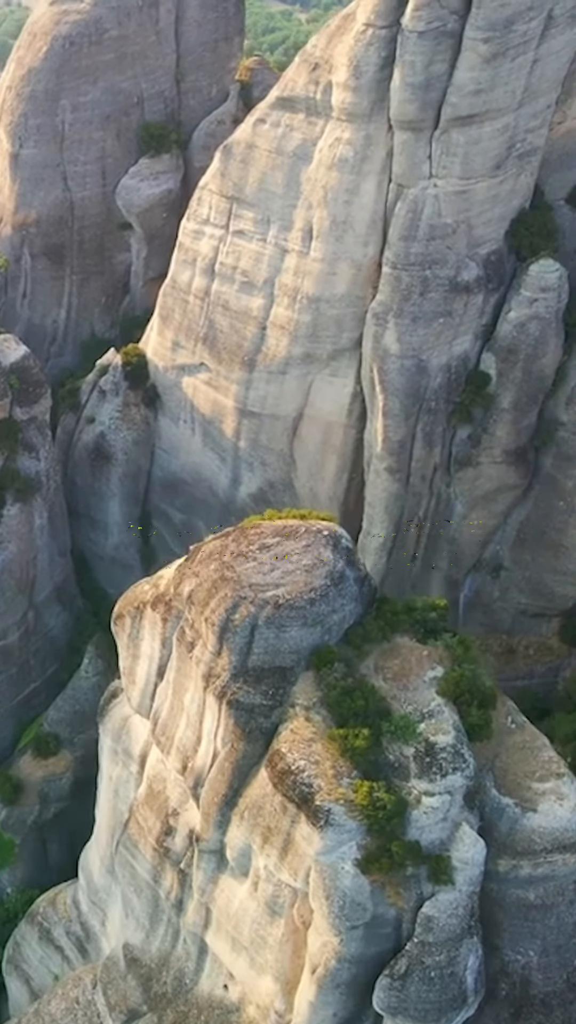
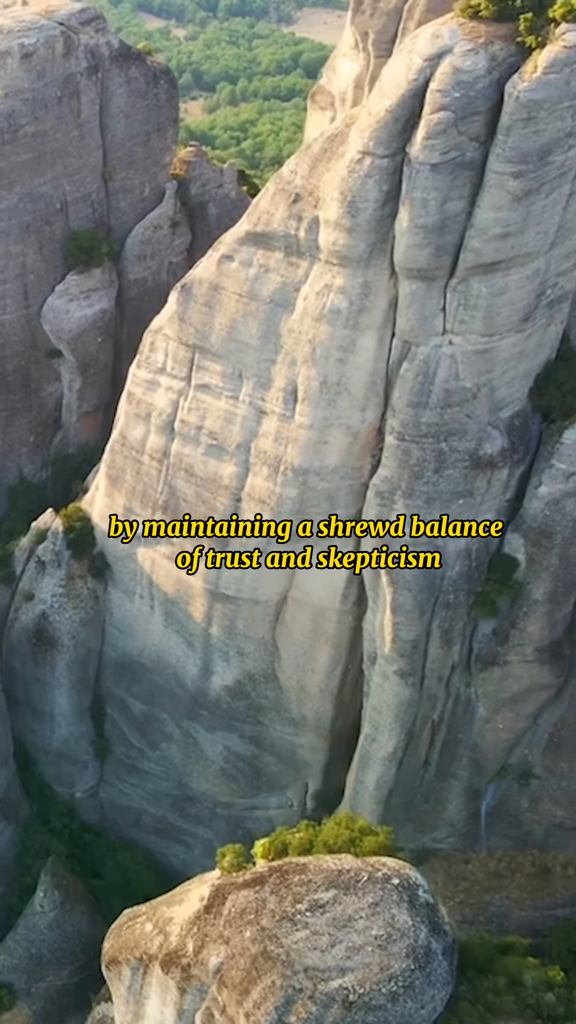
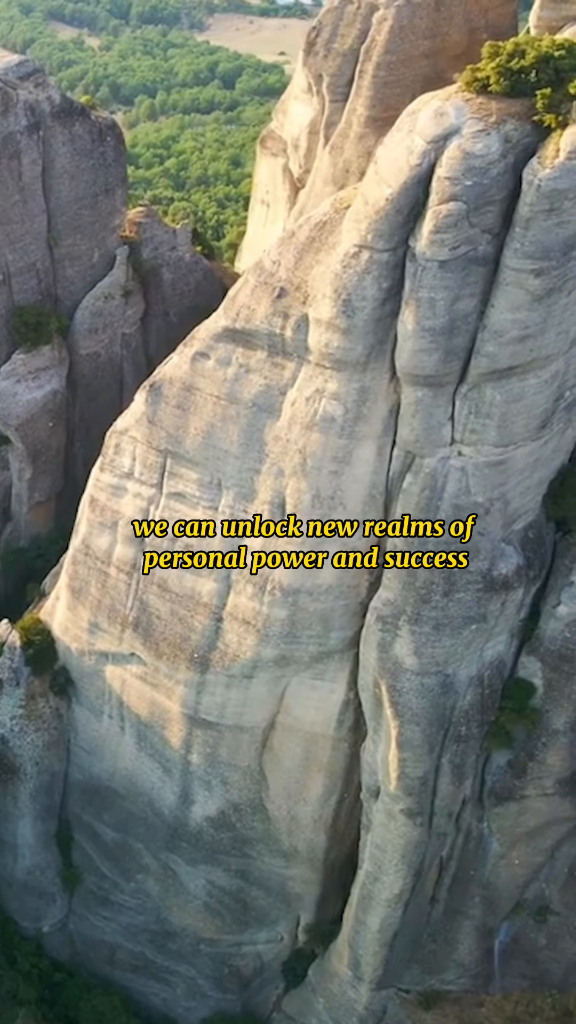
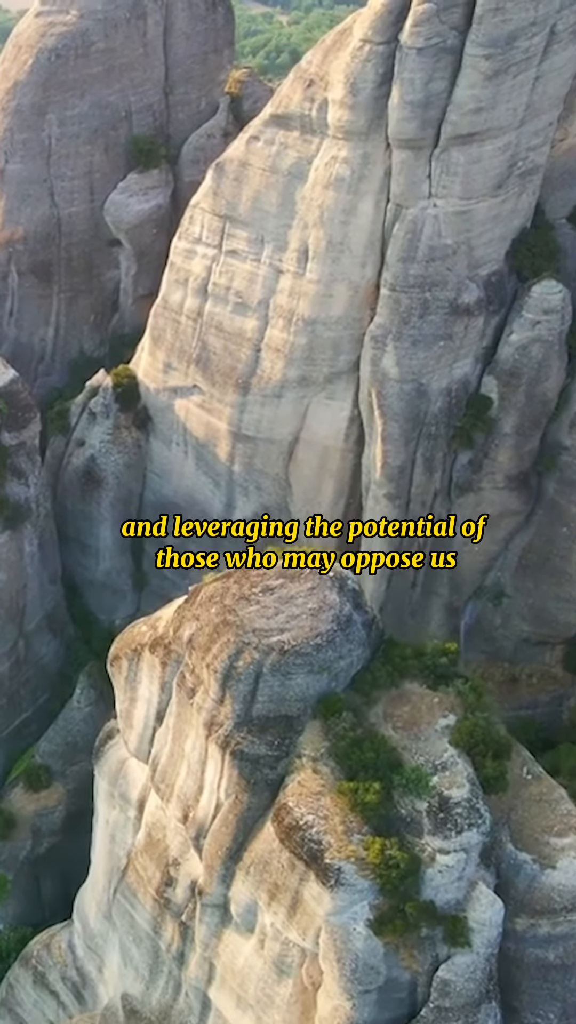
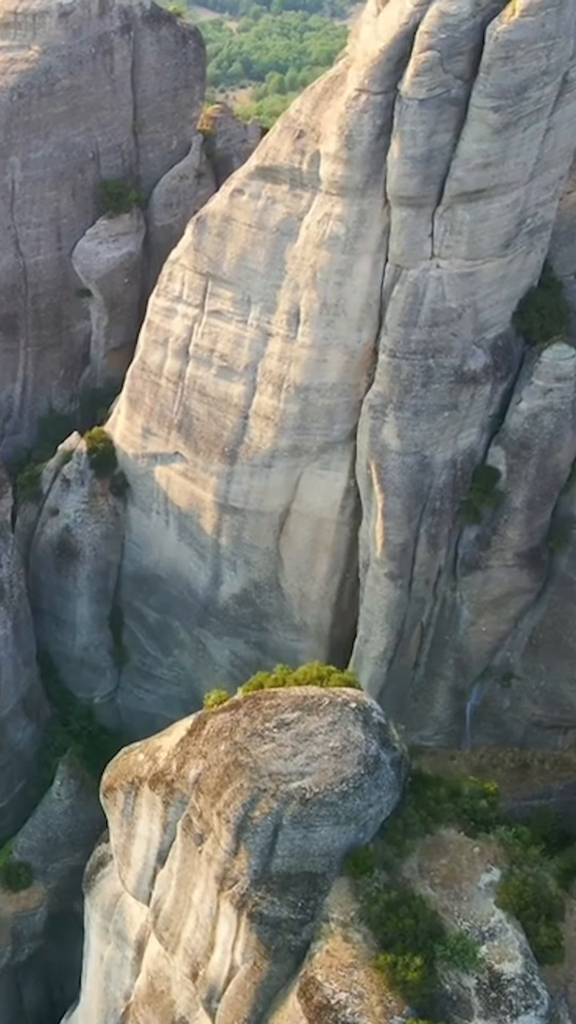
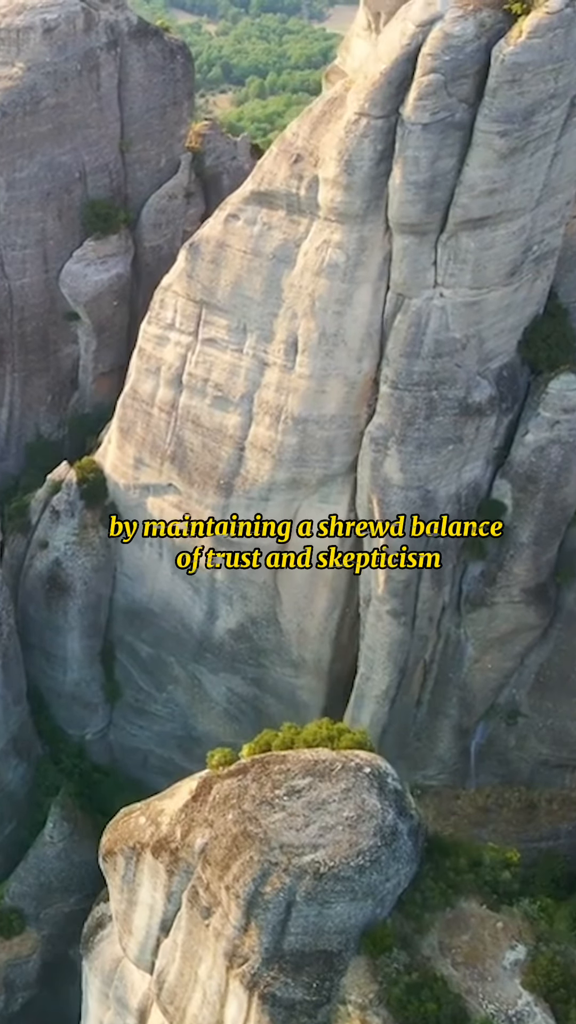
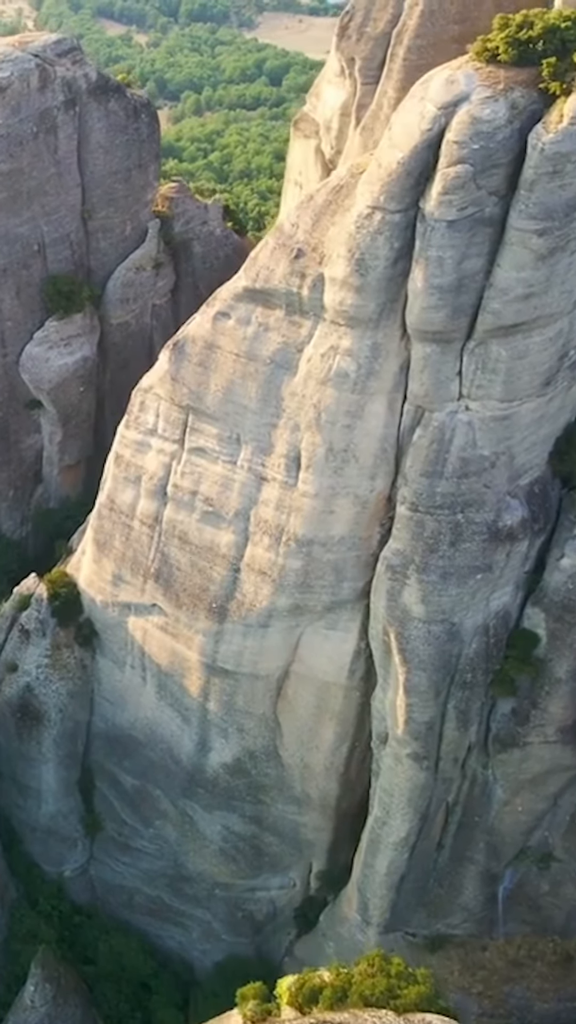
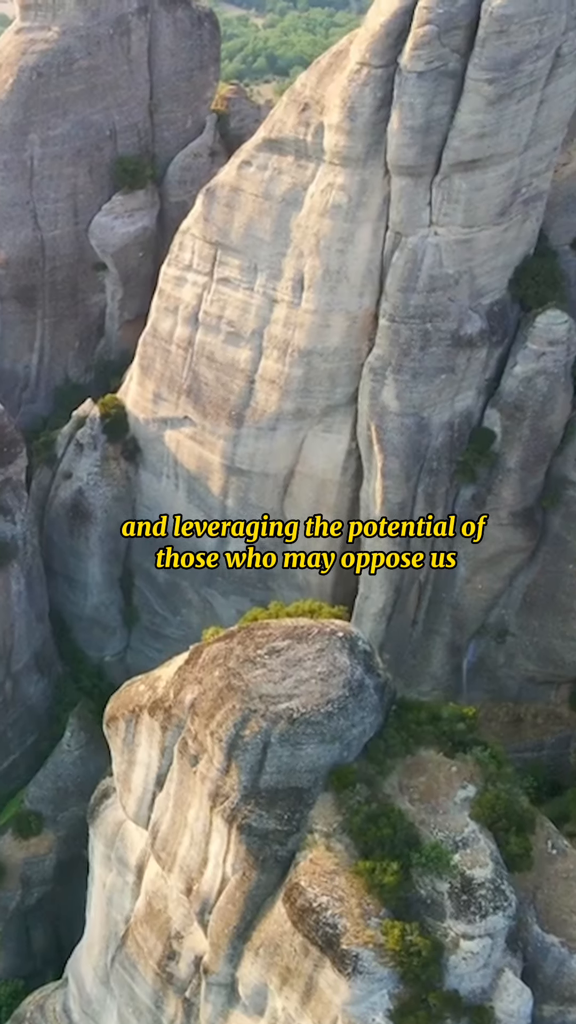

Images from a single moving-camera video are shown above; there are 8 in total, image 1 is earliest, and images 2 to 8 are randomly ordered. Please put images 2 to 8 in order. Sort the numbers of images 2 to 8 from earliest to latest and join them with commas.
4, 8, 5, 6, 2, 7, 3
